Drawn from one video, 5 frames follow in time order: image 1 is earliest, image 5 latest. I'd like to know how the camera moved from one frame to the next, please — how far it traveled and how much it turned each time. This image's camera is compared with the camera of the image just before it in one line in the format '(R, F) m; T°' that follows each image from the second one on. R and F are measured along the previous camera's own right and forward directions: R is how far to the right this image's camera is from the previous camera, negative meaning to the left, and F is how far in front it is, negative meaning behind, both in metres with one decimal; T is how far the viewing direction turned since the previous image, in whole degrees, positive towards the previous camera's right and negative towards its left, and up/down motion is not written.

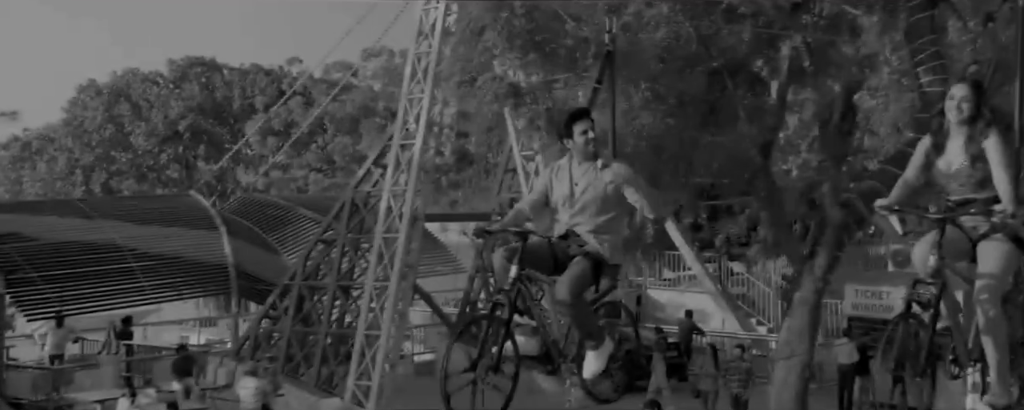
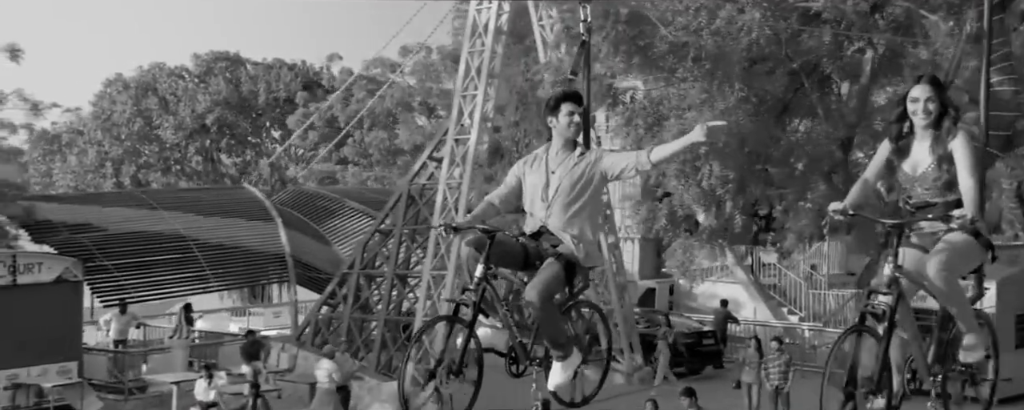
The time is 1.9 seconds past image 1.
(-0.8, -0.6) m; 0°
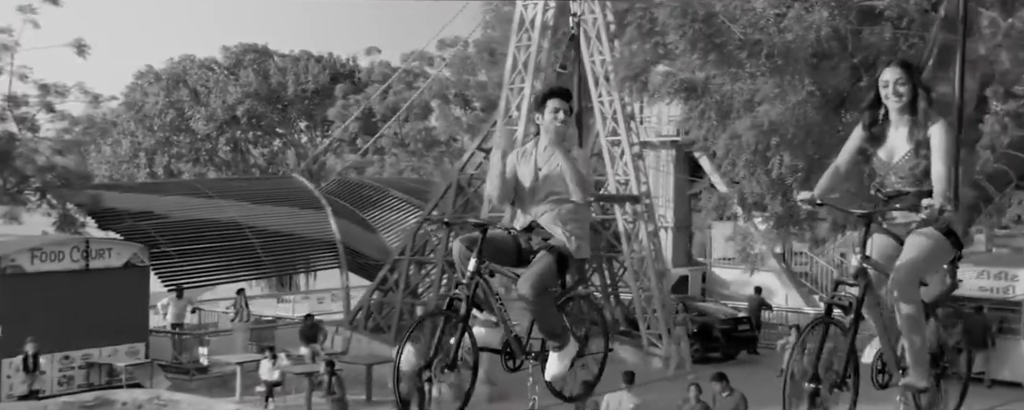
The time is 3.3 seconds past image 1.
(-0.6, -0.5) m; -1°
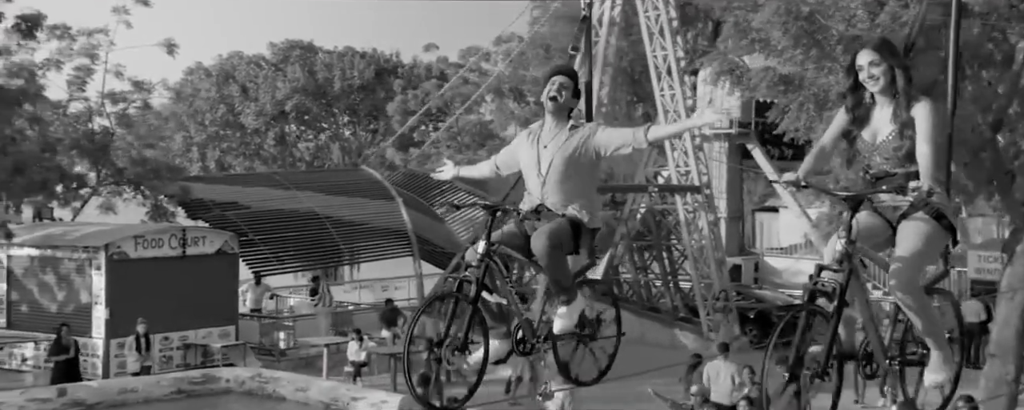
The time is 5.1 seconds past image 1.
(-0.8, -0.6) m; -1°
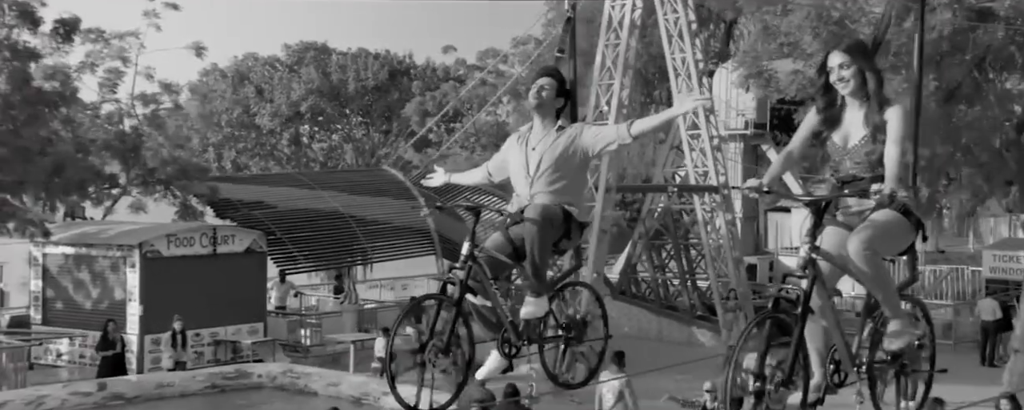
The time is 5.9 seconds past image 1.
(-0.3, -0.3) m; 0°
